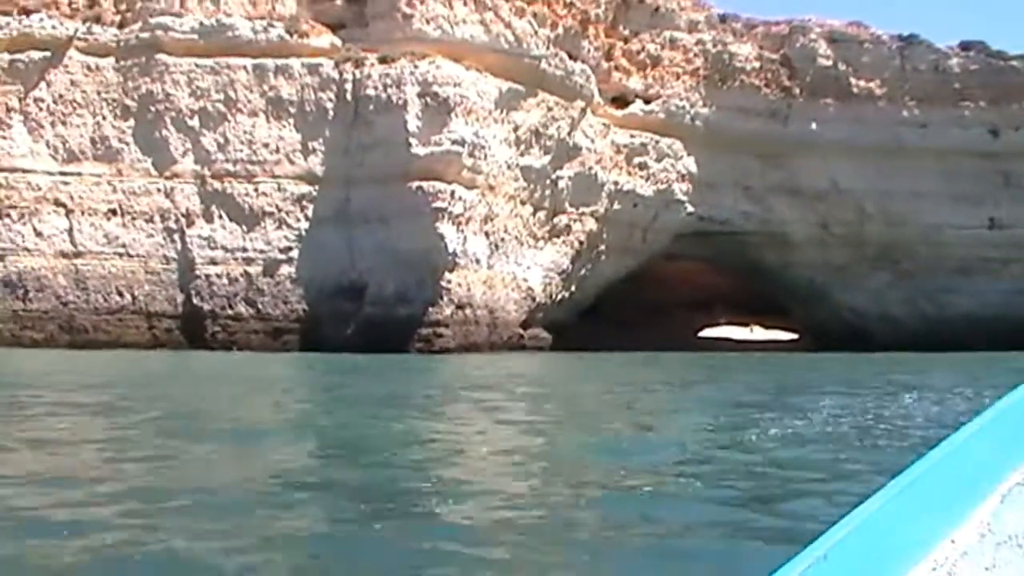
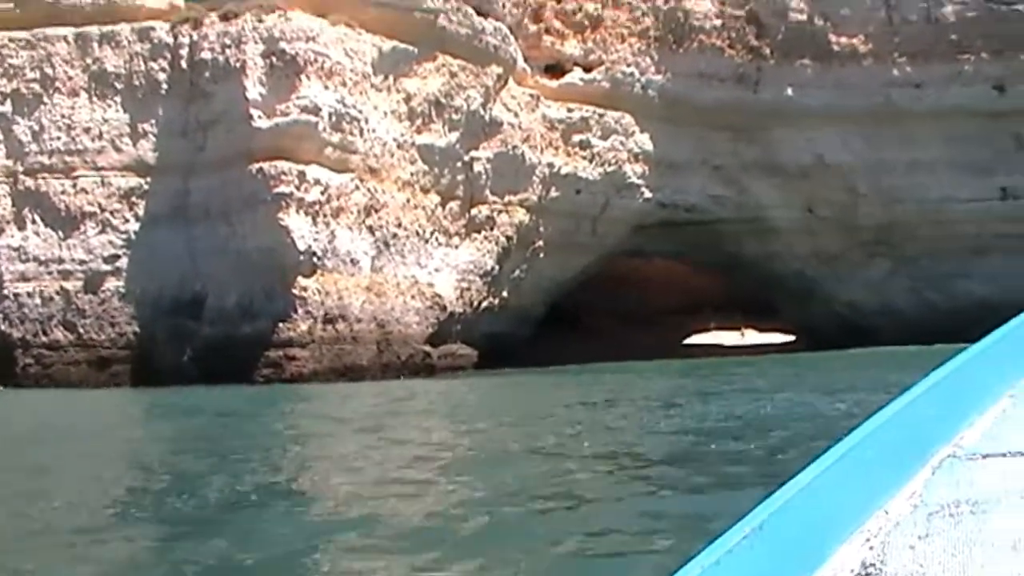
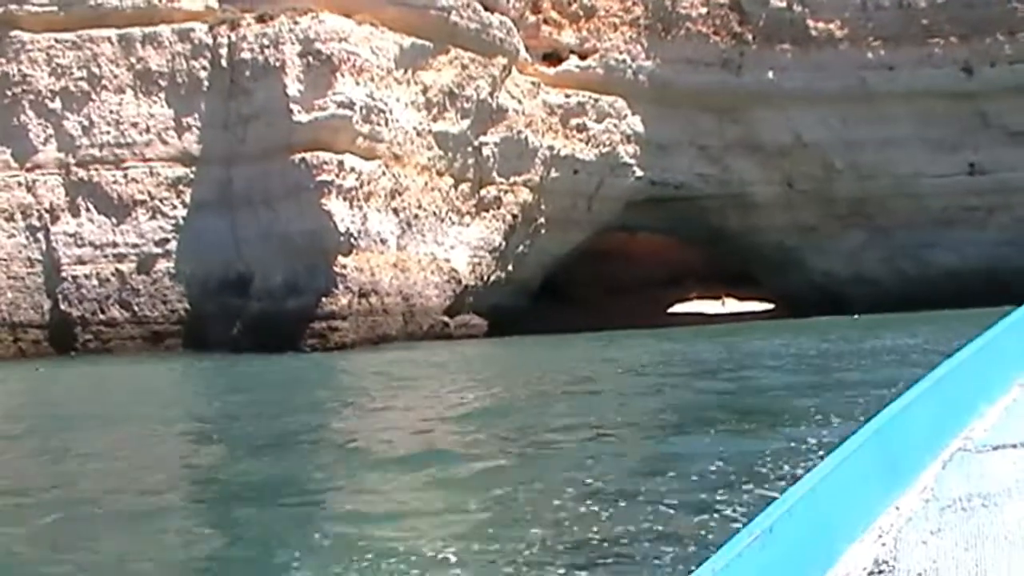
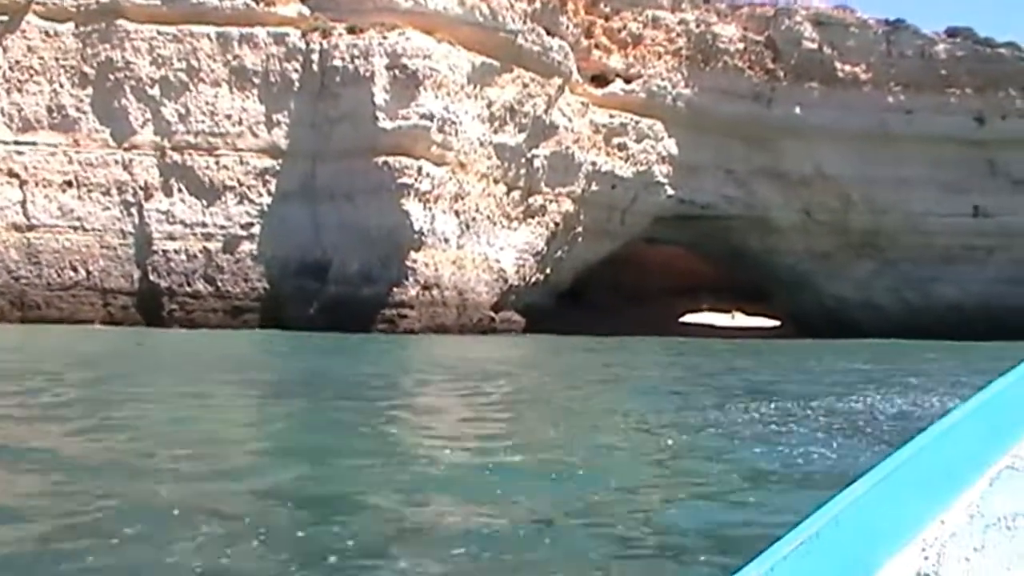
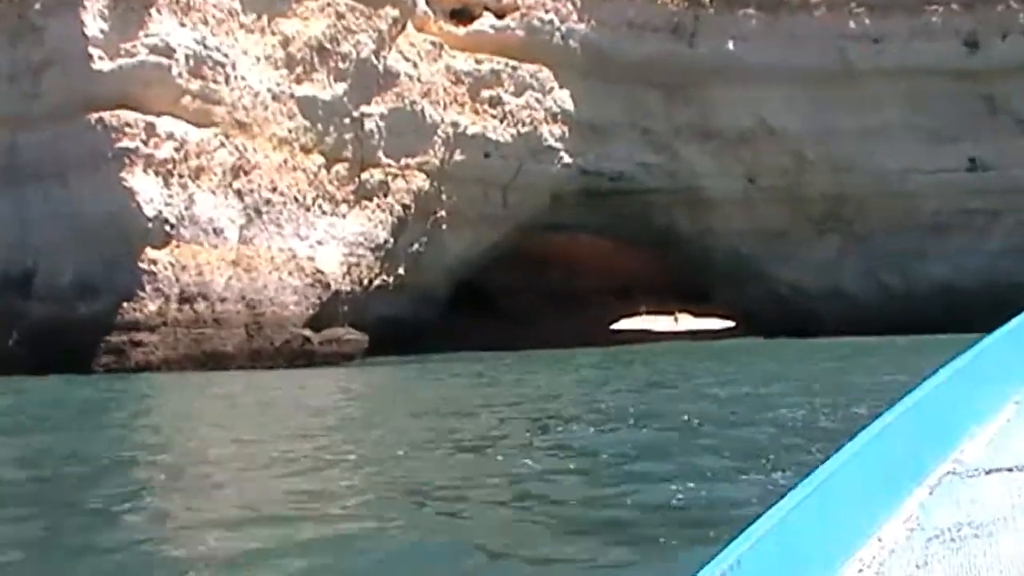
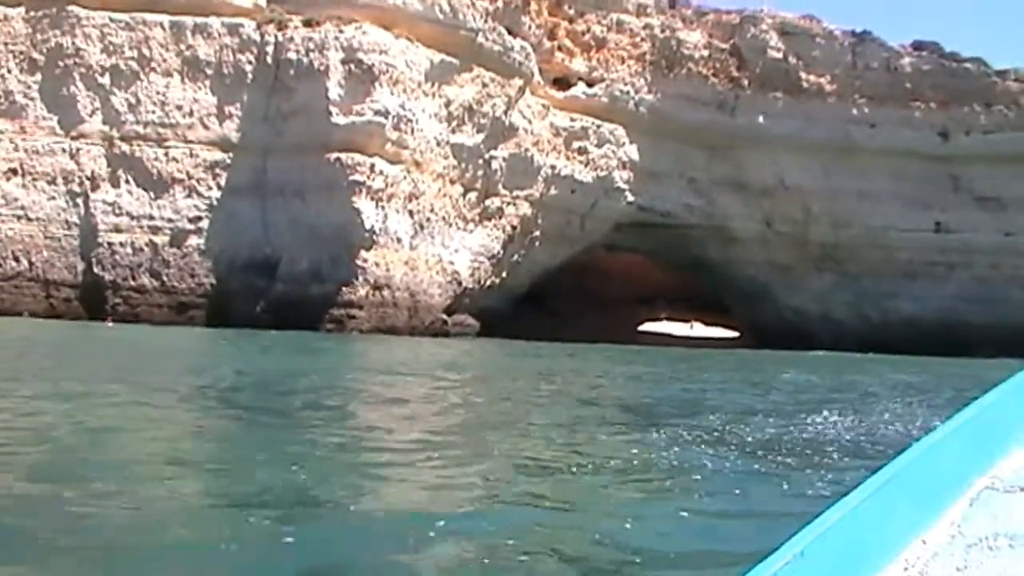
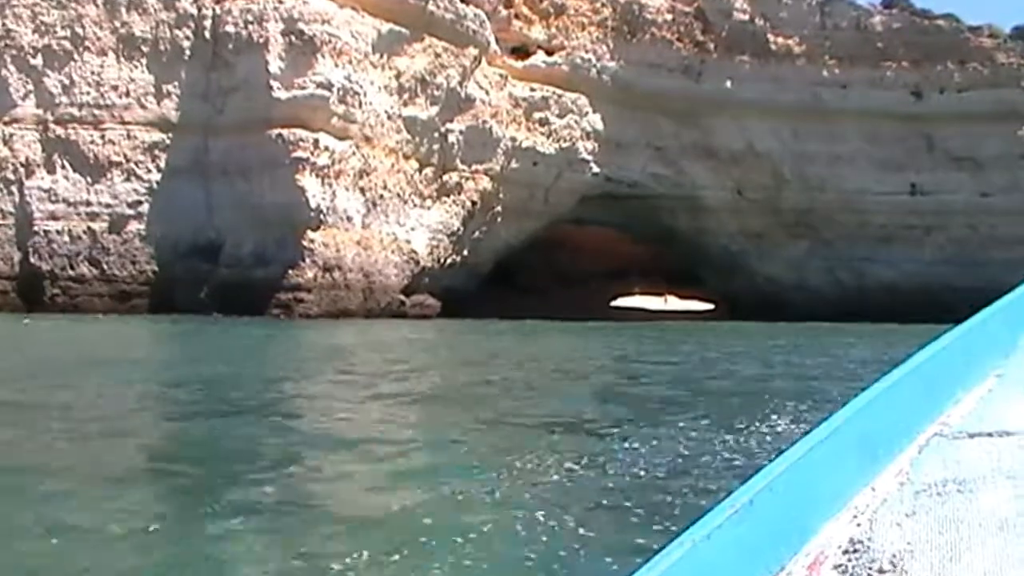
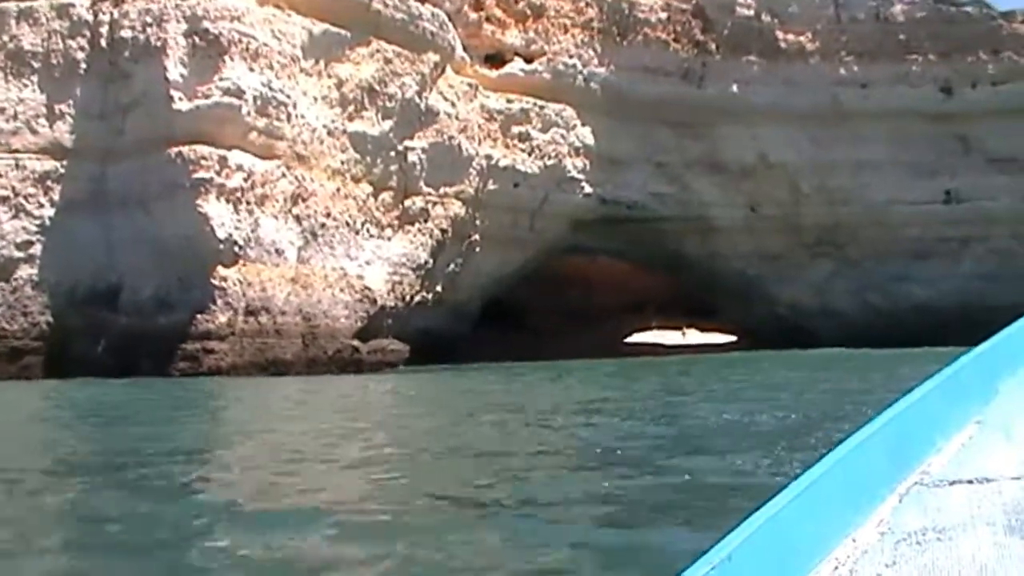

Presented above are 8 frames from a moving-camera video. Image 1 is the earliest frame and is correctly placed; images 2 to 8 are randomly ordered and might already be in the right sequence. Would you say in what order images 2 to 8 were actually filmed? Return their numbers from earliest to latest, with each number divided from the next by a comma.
4, 6, 7, 3, 2, 8, 5
